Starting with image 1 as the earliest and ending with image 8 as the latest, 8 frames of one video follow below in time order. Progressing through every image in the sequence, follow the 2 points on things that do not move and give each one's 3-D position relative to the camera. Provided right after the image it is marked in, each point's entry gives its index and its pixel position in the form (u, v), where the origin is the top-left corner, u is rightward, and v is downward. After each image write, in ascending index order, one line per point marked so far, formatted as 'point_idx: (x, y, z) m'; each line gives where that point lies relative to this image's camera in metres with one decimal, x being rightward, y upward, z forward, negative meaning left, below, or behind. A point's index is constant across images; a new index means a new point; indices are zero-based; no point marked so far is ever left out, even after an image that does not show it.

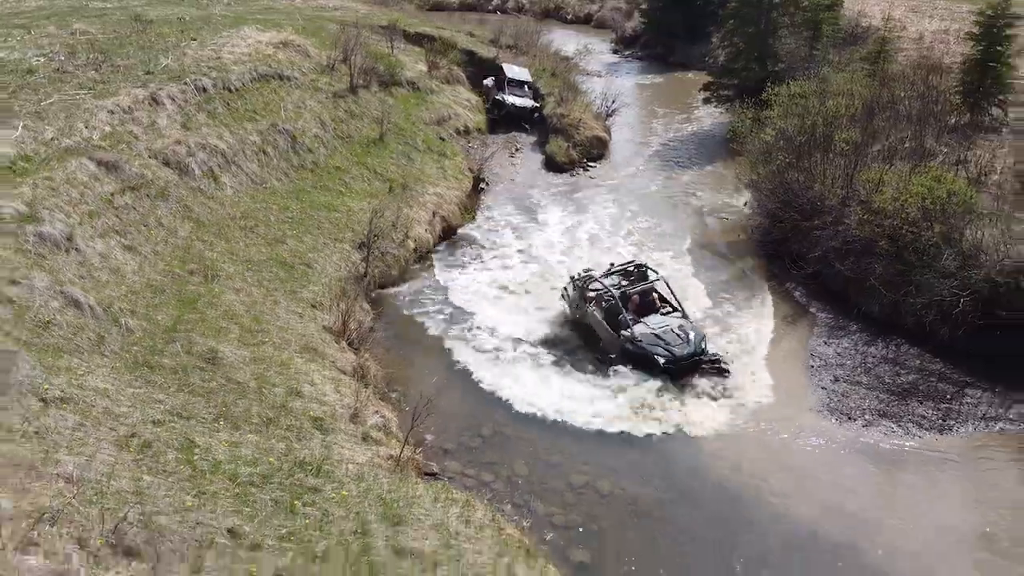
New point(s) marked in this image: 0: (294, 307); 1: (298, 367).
0: (-4.8, -0.4, +18.0) m
1: (-4.1, -1.5, +15.5) m
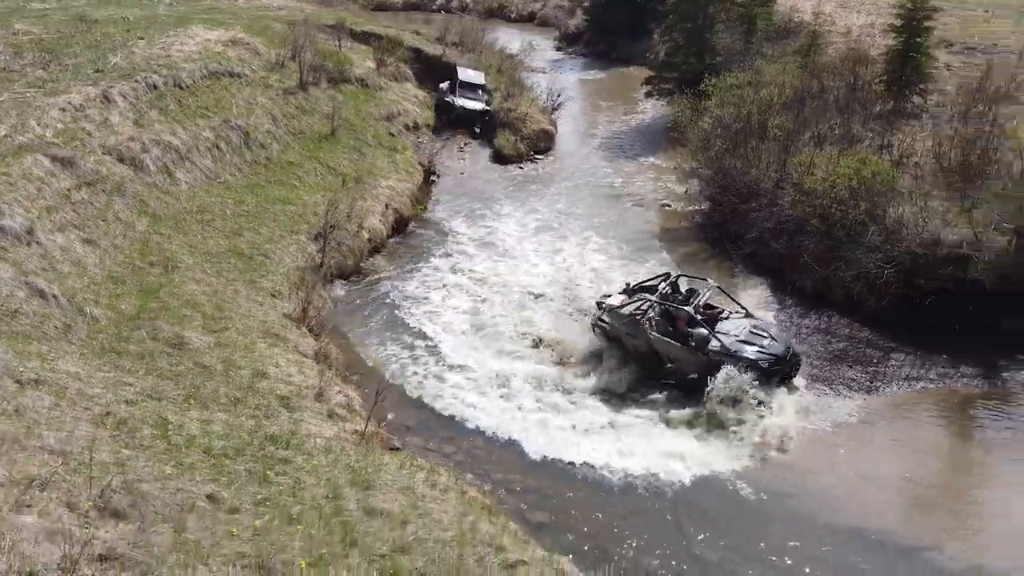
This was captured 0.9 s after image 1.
0: (-5.8, -0.2, +18.5) m
1: (-4.9, -1.2, +16.0) m
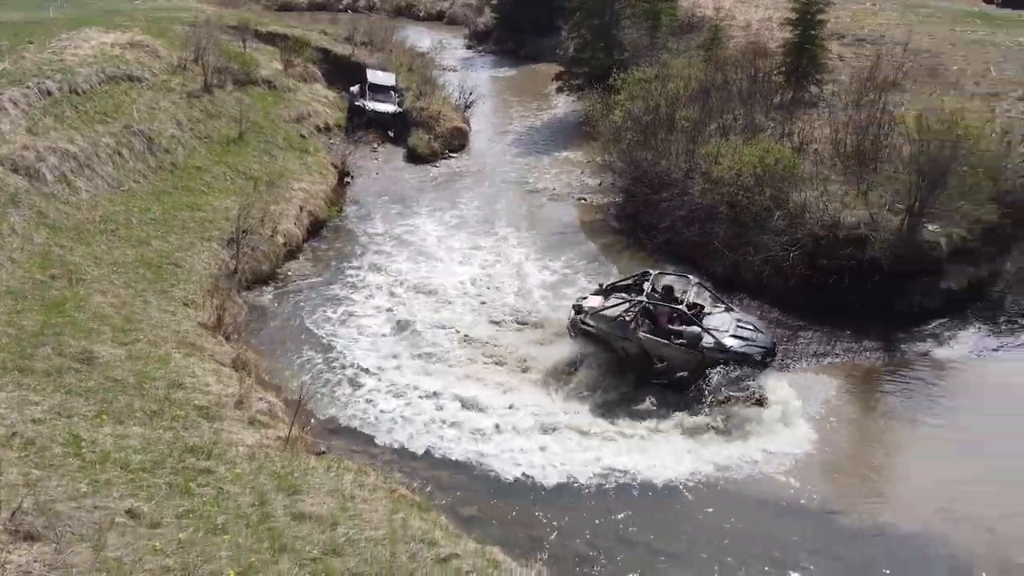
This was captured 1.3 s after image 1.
0: (-7.6, -0.4, +17.9) m
1: (-6.4, -1.4, +15.6) m
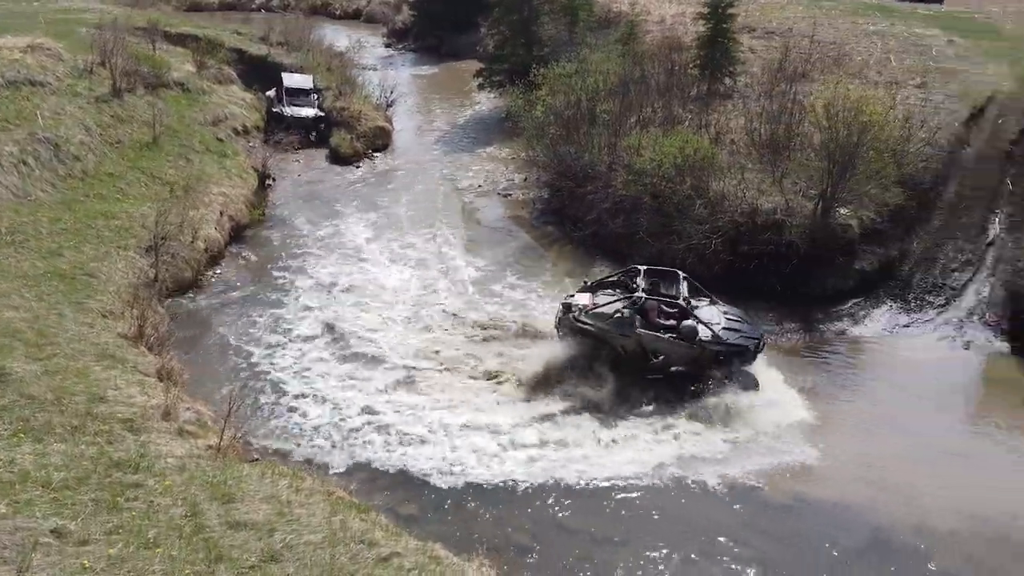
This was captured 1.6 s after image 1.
0: (-9.1, -0.6, +17.2) m
1: (-7.6, -1.6, +15.0) m
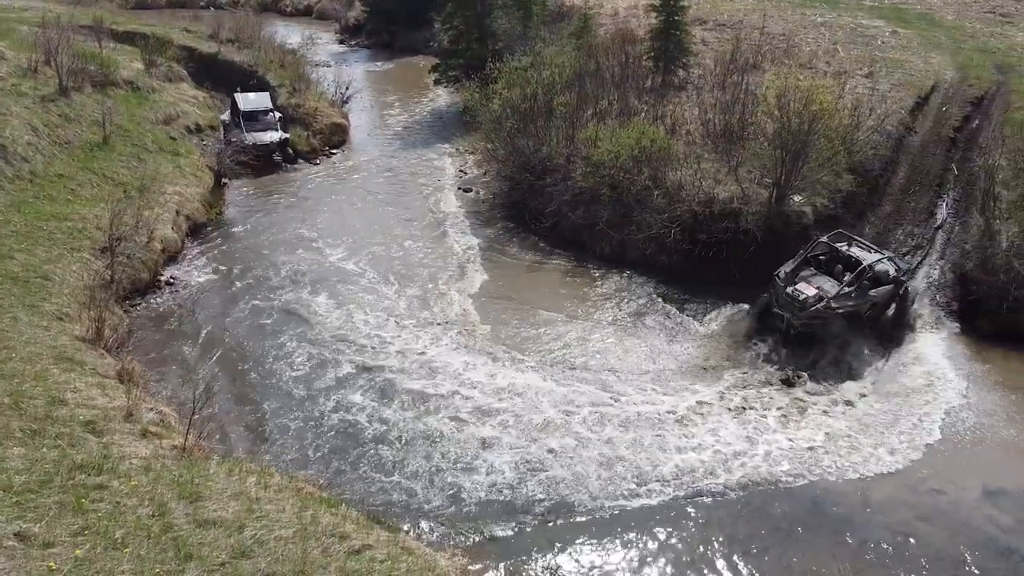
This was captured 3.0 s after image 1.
0: (-9.8, -0.7, +16.9) m
1: (-8.2, -1.6, +14.8) m
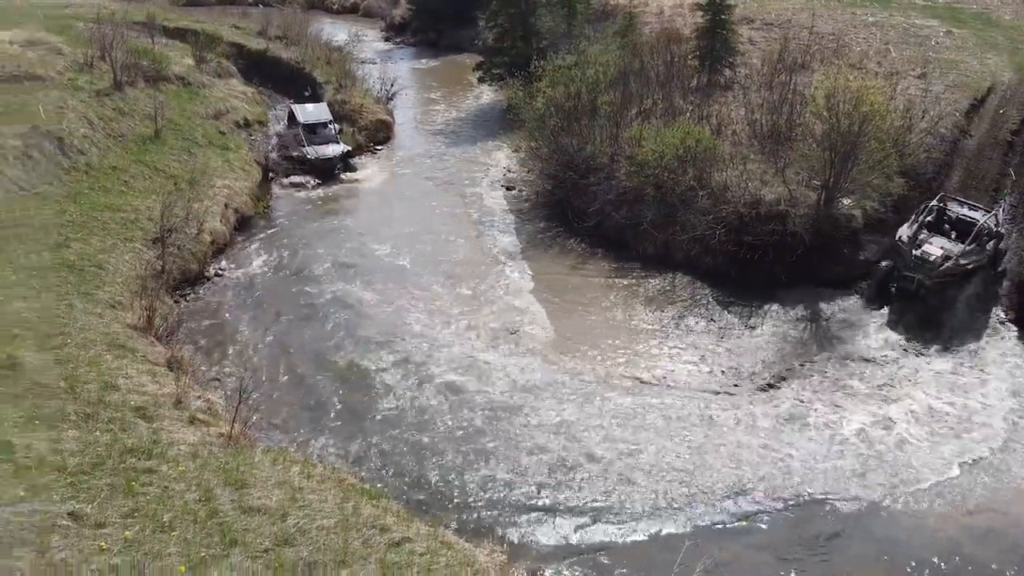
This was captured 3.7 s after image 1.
0: (-8.9, -0.4, +17.3) m
1: (-7.5, -1.4, +15.1) m
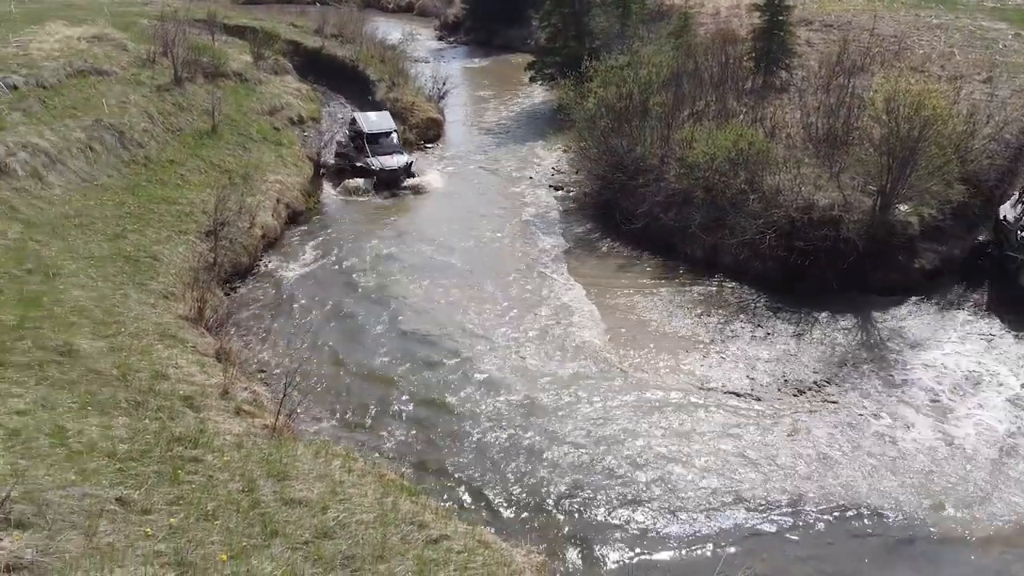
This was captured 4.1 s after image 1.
0: (-8.0, -0.2, +17.8) m
1: (-6.7, -1.2, +15.5) m
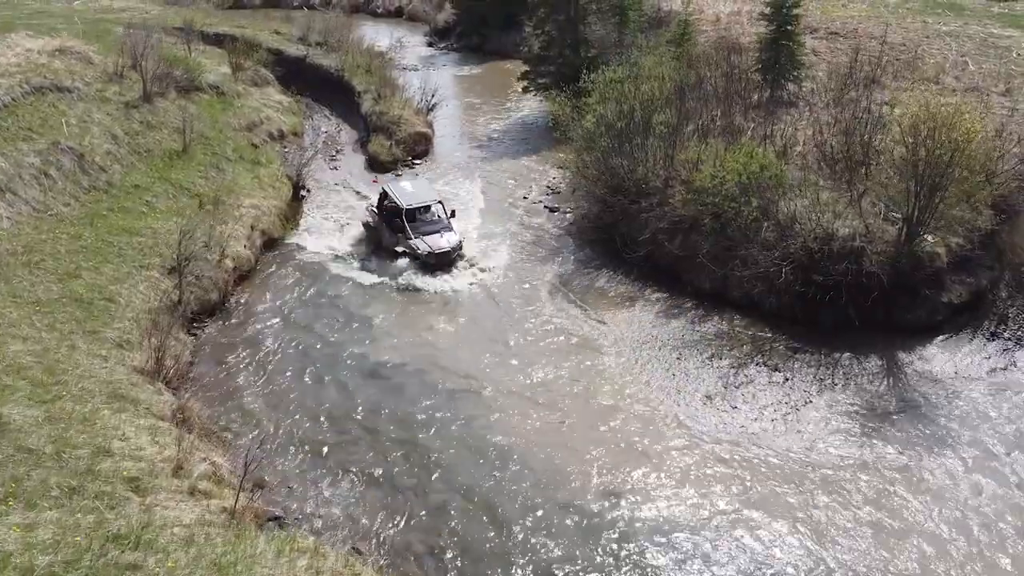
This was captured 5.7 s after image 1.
0: (-8.1, -1.2, +15.9) m
1: (-6.8, -2.2, +13.6) m
